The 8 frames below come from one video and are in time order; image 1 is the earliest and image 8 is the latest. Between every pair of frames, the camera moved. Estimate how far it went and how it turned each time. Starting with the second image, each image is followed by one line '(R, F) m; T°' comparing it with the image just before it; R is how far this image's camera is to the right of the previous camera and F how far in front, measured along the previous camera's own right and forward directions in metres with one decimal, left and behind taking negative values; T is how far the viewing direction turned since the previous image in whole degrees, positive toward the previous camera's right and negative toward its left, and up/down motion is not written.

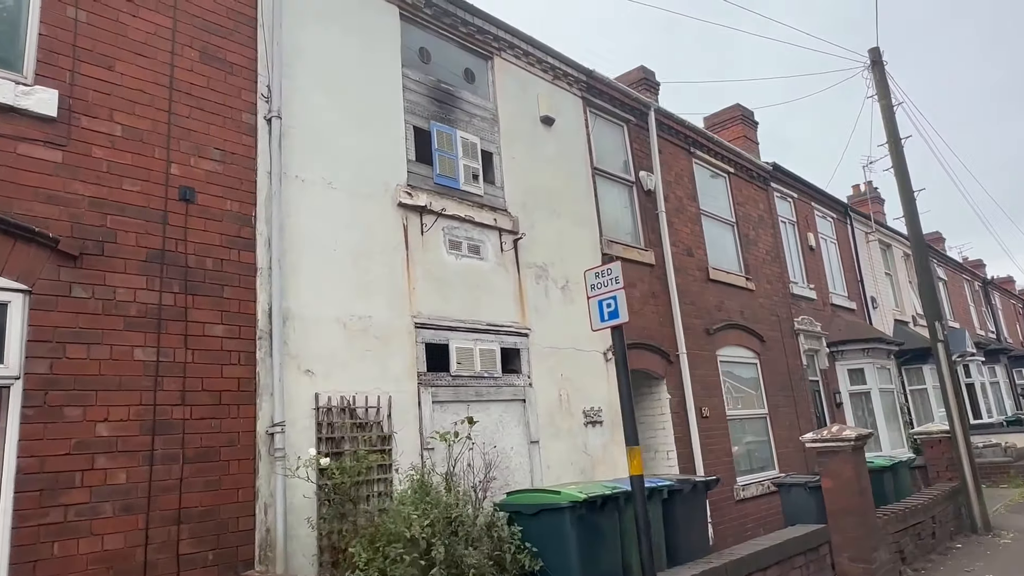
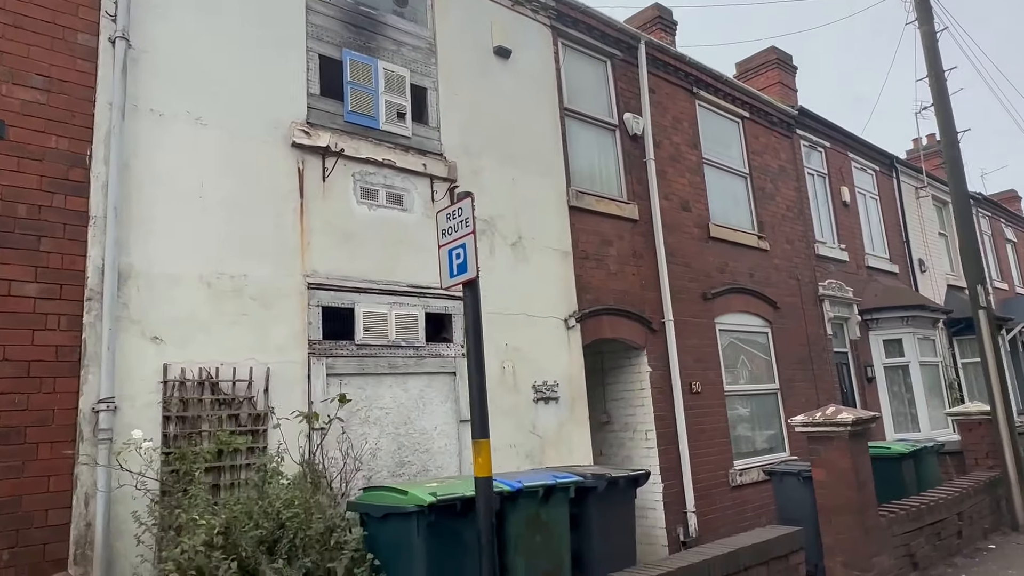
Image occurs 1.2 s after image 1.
(+1.2, +1.1) m; -5°
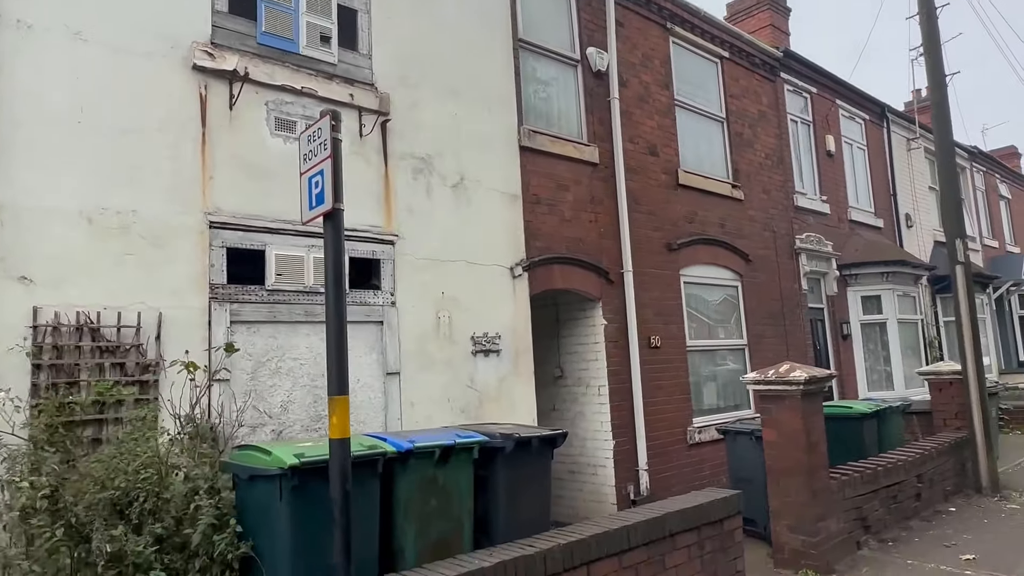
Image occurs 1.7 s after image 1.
(+0.6, +0.5) m; 0°
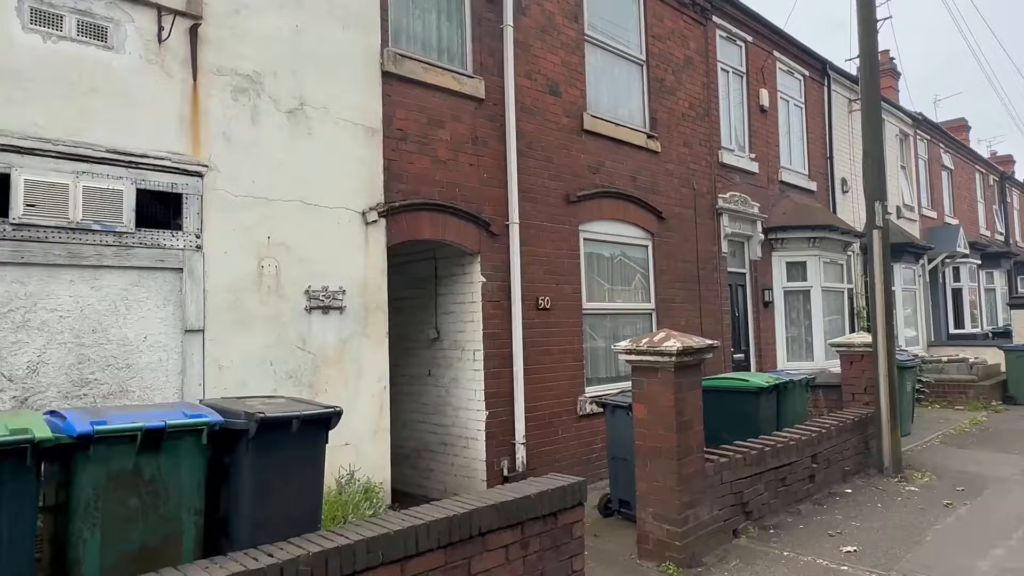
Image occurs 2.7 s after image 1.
(+1.0, +0.9) m; +3°
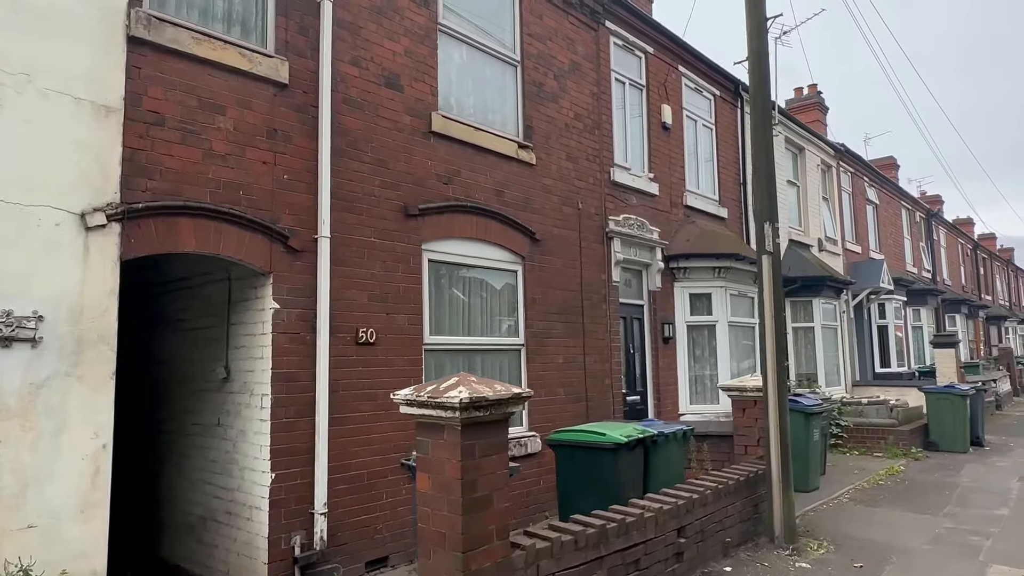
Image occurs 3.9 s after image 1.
(+1.3, +1.3) m; +4°
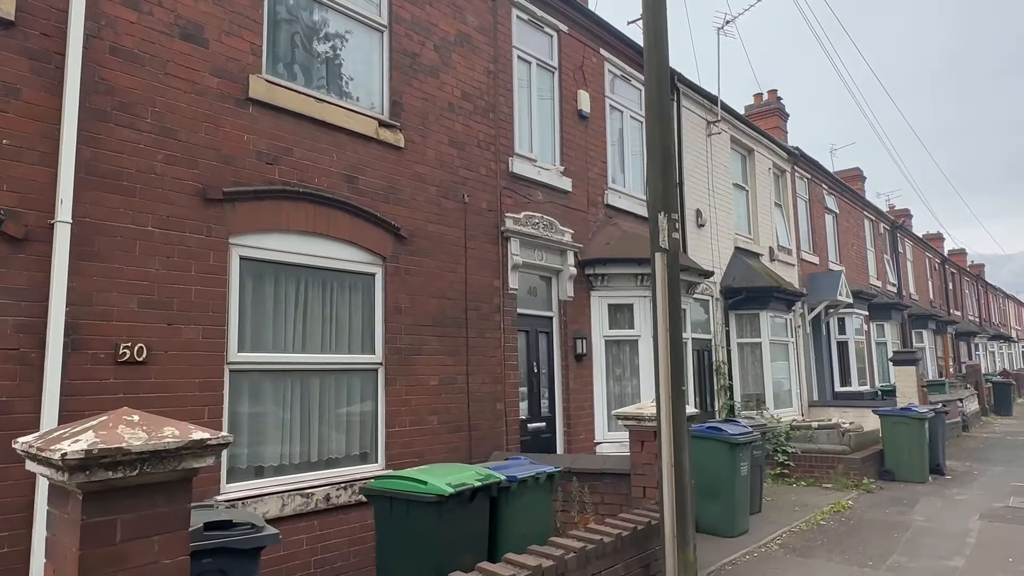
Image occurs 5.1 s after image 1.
(+1.2, +1.3) m; +1°
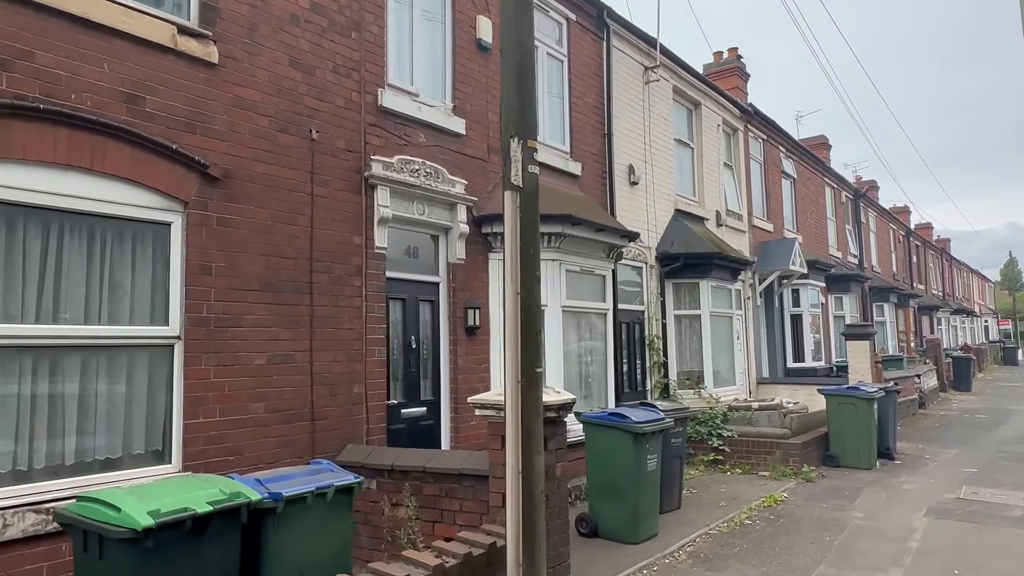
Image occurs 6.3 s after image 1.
(+1.1, +1.3) m; +2°
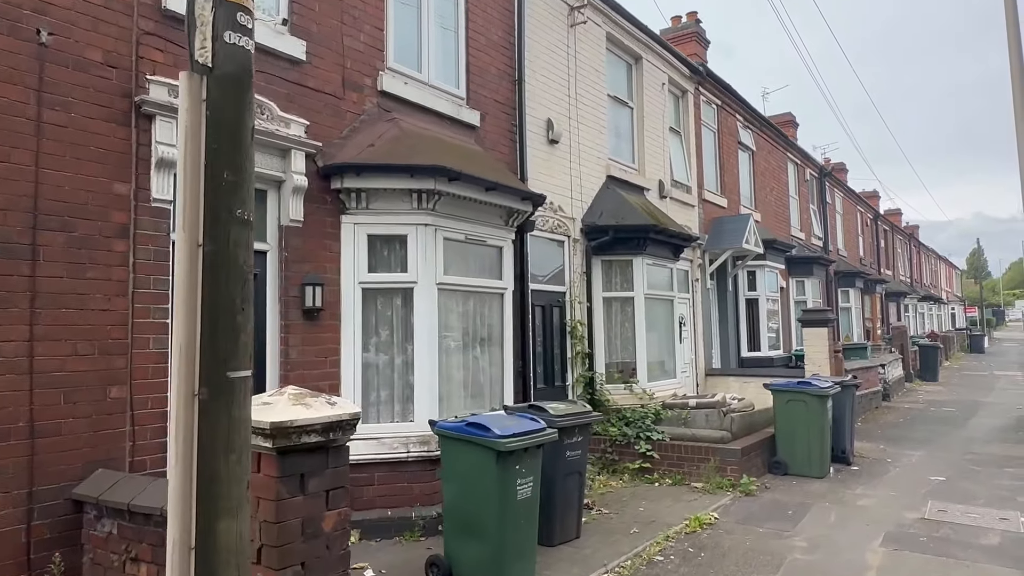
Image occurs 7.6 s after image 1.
(+1.1, +1.6) m; +2°
